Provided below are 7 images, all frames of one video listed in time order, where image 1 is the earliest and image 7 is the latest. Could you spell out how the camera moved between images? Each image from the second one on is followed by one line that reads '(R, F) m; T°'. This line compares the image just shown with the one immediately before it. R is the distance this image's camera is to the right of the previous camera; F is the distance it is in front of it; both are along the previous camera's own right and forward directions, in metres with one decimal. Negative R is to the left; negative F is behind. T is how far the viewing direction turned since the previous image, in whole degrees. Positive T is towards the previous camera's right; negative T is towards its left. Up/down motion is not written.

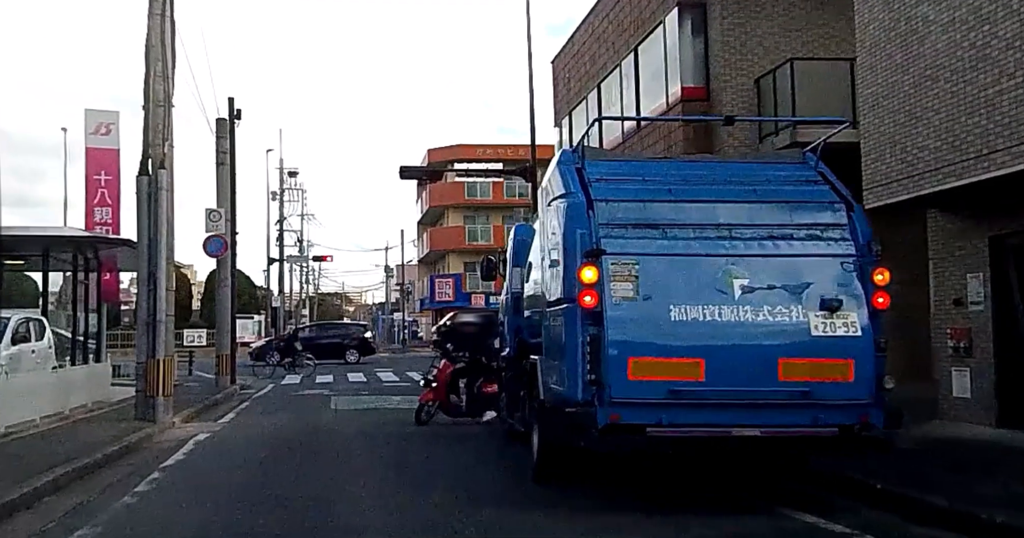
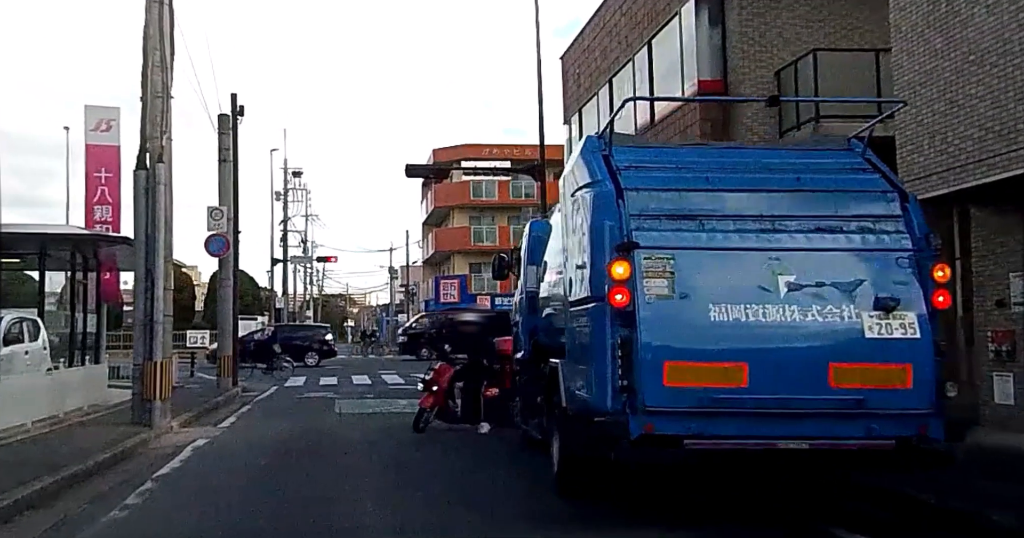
(-0.1, +0.6) m; 0°
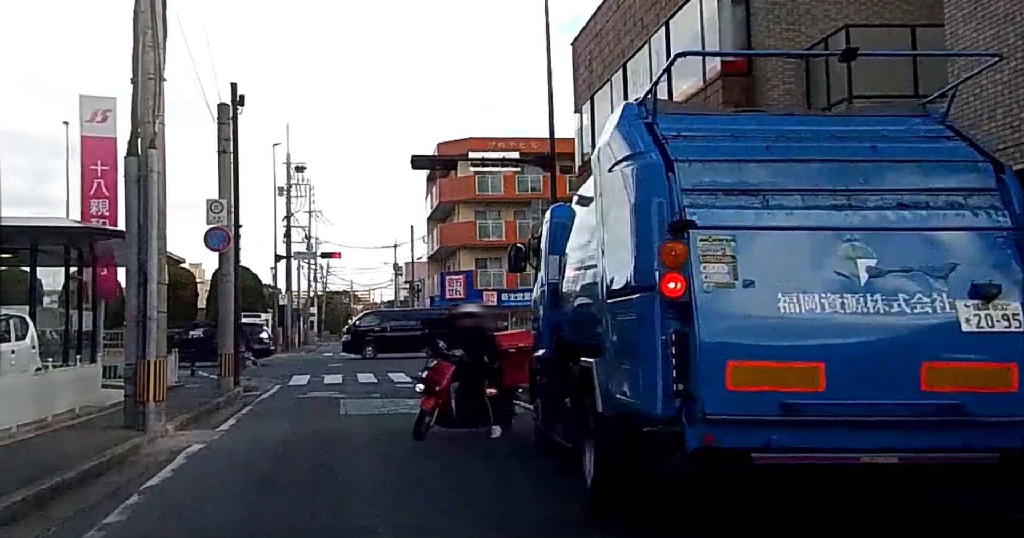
(-0.2, +0.9) m; 0°
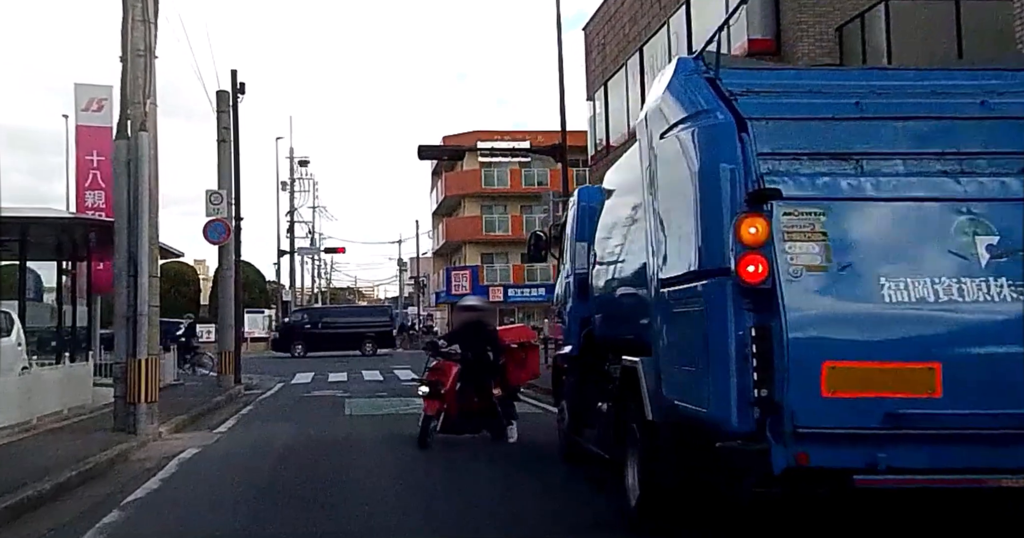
(-0.2, +0.9) m; 0°
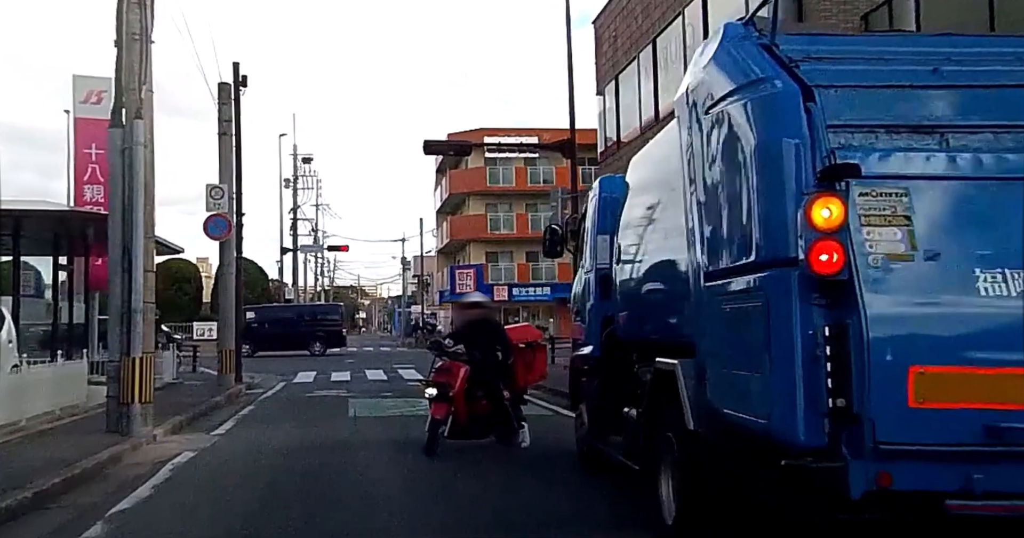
(-0.1, +0.6) m; 0°
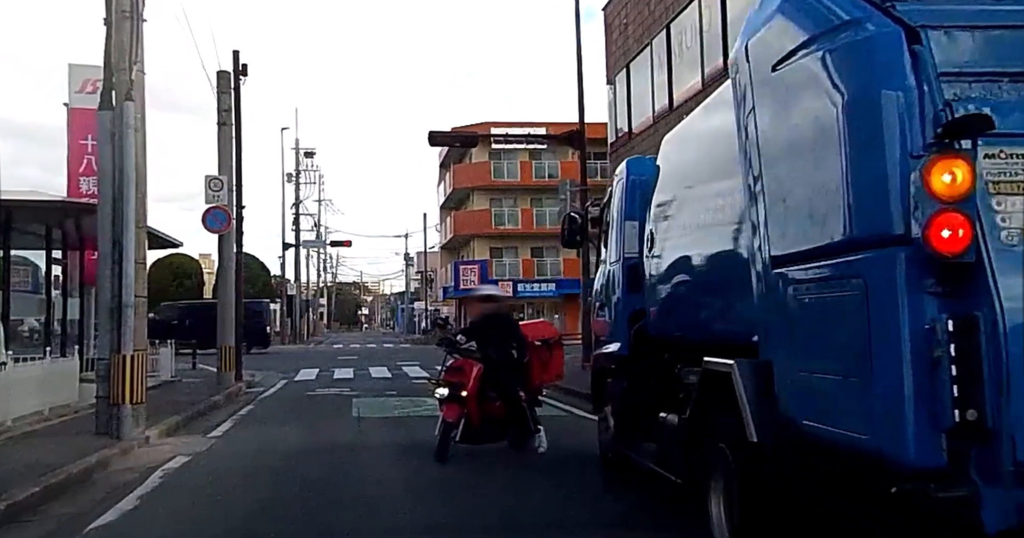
(-0.1, +0.7) m; 0°
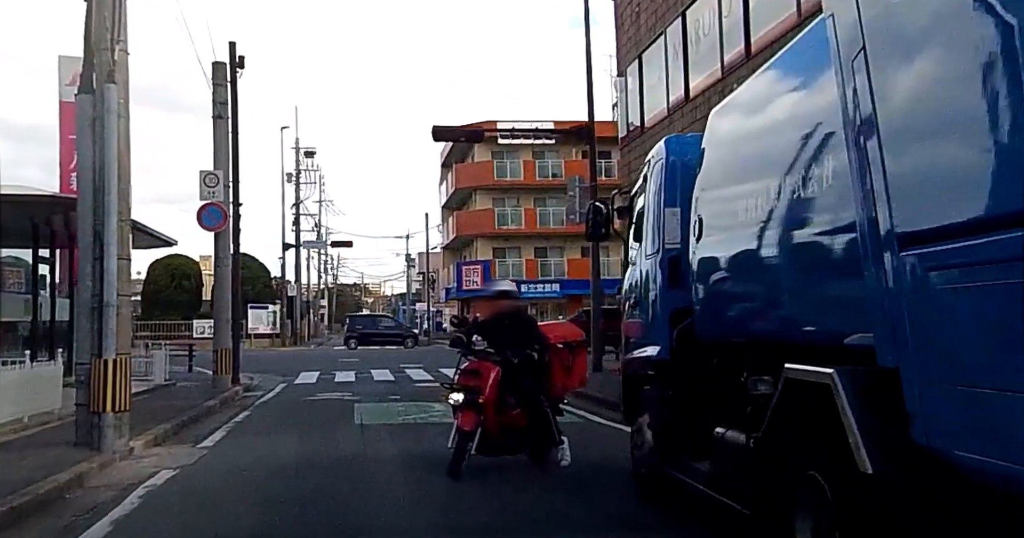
(-0.2, +0.9) m; 0°
